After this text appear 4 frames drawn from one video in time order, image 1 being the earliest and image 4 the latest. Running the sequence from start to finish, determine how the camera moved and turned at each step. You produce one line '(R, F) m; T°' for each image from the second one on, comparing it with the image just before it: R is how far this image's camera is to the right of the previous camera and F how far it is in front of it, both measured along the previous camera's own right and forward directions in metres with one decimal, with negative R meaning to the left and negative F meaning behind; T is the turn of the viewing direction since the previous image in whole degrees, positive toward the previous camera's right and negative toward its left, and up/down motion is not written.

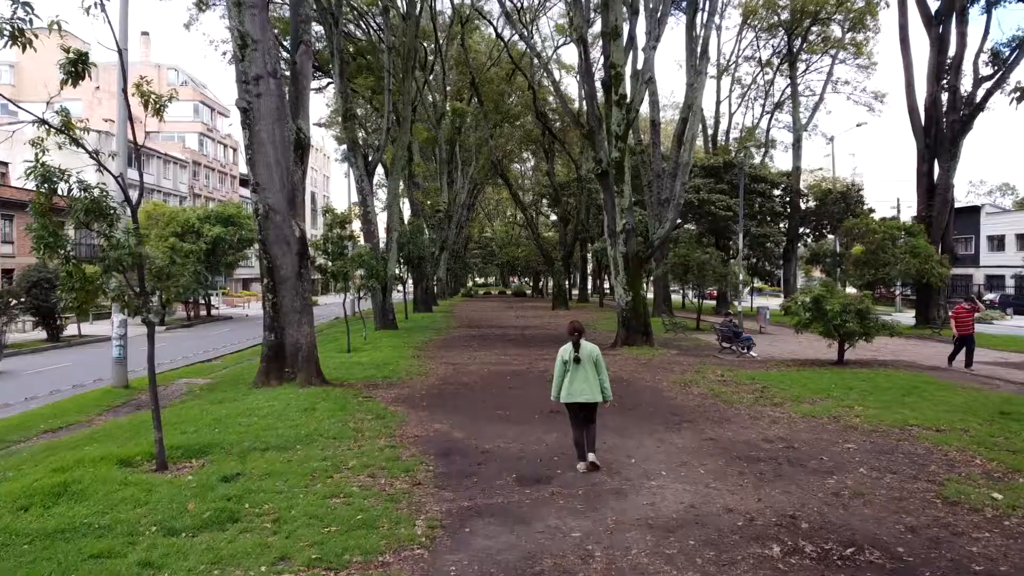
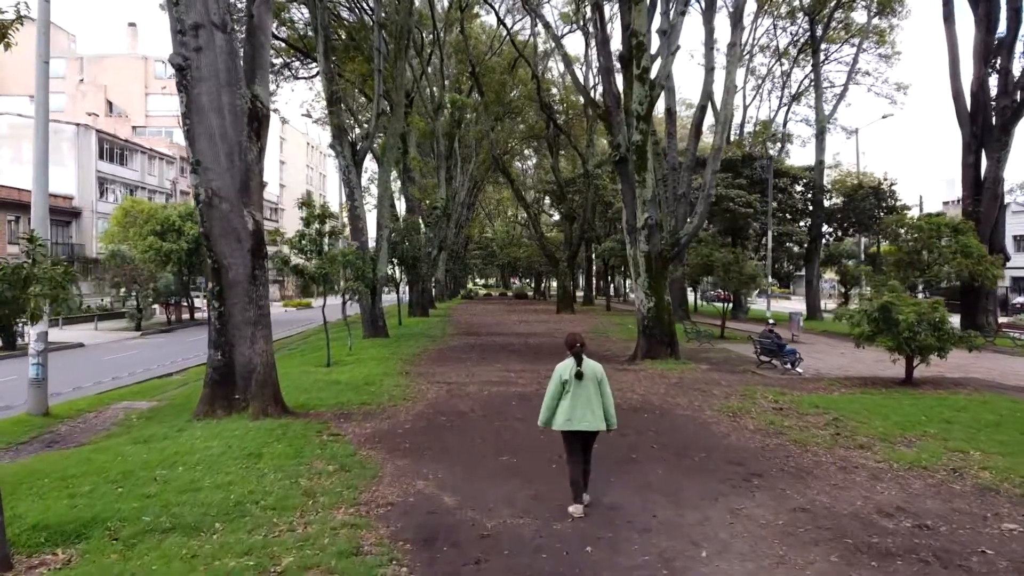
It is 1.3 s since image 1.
(-0.1, +2.3) m; 0°
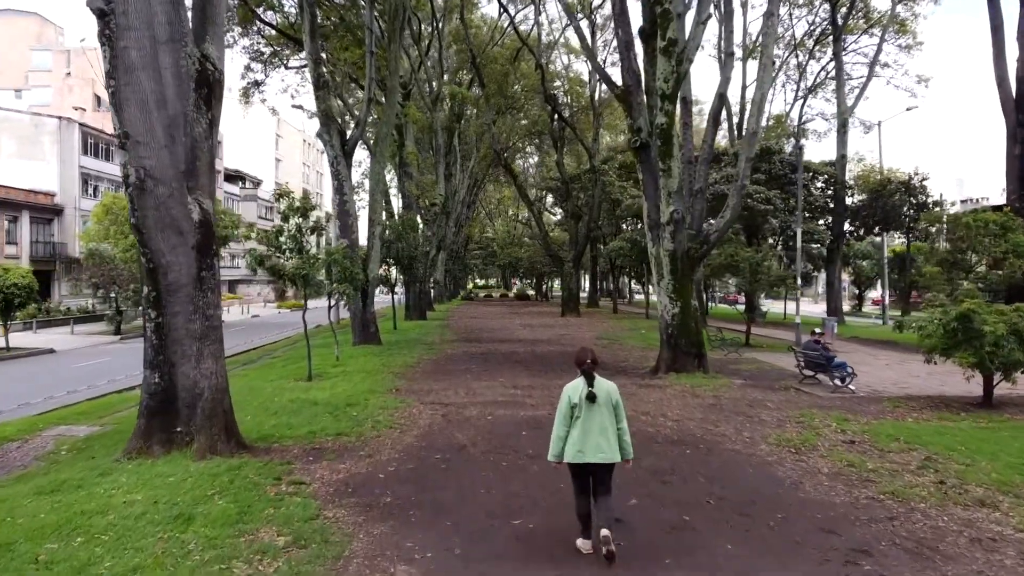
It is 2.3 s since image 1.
(-0.1, +1.8) m; 0°
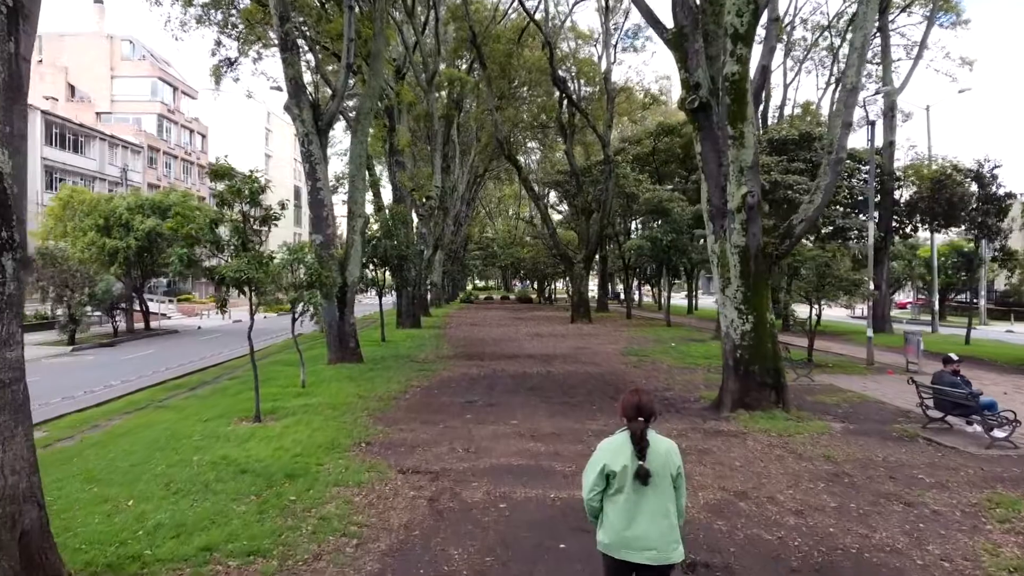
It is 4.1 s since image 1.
(-0.3, +3.4) m; 0°
